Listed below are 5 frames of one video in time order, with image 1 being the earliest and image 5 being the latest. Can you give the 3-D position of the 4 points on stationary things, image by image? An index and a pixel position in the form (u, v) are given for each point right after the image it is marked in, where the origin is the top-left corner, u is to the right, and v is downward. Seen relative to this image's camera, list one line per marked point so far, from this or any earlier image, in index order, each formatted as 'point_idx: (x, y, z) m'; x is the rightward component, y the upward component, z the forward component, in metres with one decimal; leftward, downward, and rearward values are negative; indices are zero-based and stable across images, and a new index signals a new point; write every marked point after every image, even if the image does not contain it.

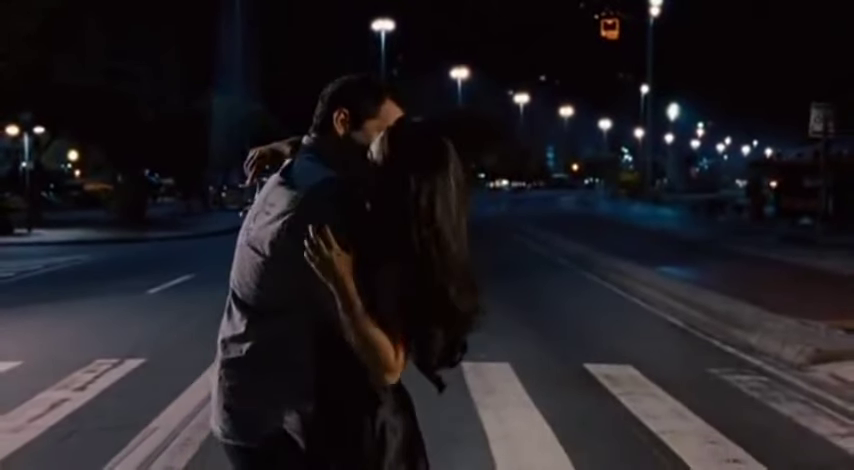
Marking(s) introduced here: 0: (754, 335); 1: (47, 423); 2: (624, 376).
0: (+3.7, -1.1, +14.5) m
1: (-2.7, -1.3, +9.2) m
2: (+1.8, -1.3, +11.6) m
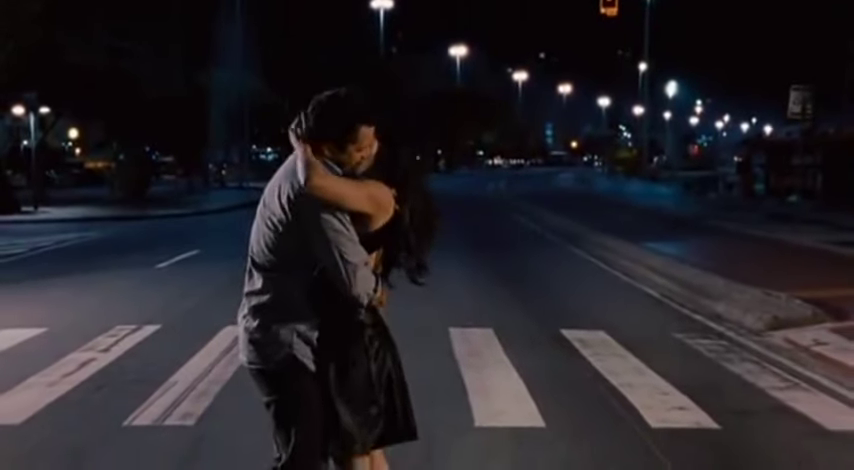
0: (+3.6, -0.8, +15.7) m
1: (-2.8, -1.1, +10.4) m
2: (+1.7, -1.0, +12.8) m
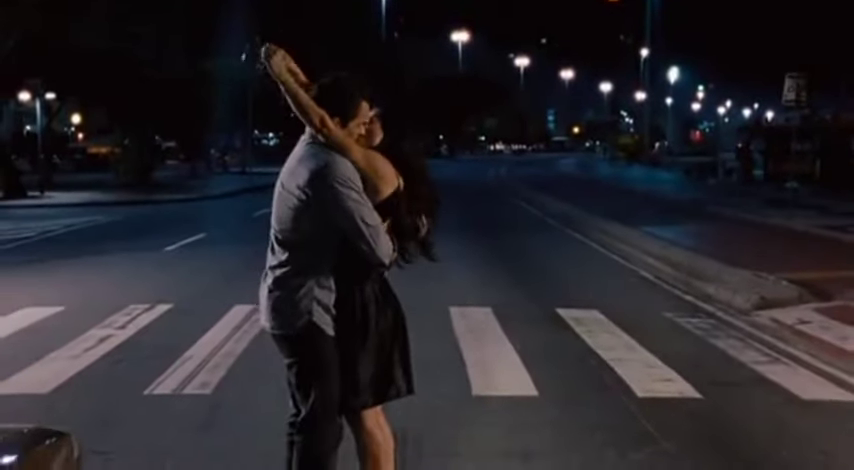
0: (+3.6, -0.6, +16.3) m
1: (-2.8, -1.0, +11.0) m
2: (+1.7, -0.9, +13.4) m
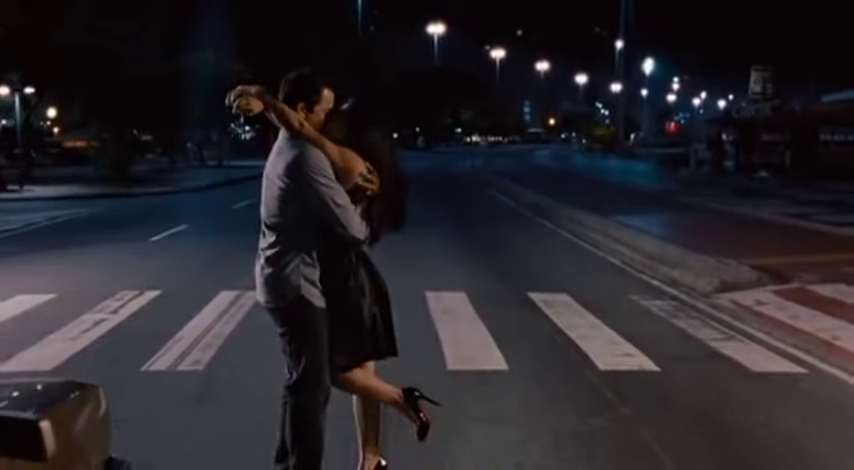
0: (+3.3, -0.5, +17.1) m
1: (-3.0, -0.9, +11.6) m
2: (+1.4, -0.7, +14.1) m
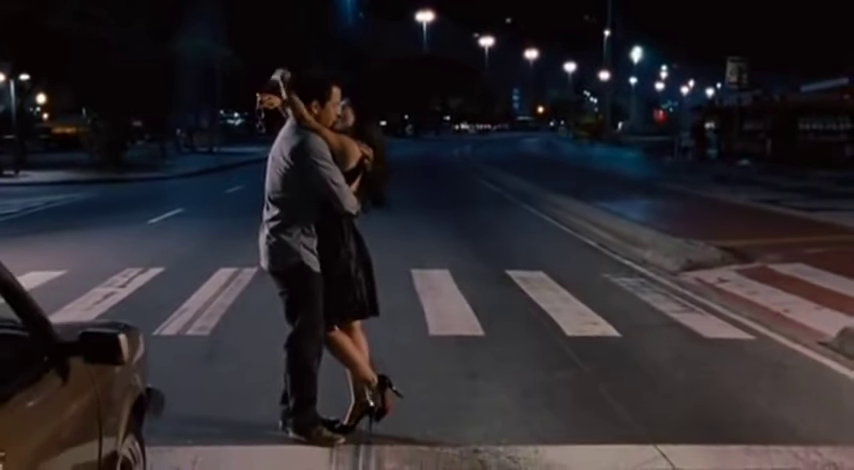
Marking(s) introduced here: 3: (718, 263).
0: (+3.1, -0.2, +18.1) m
1: (-3.1, -0.7, +12.6) m
2: (+1.3, -0.5, +15.1) m
3: (+3.7, -0.4, +16.3) m
